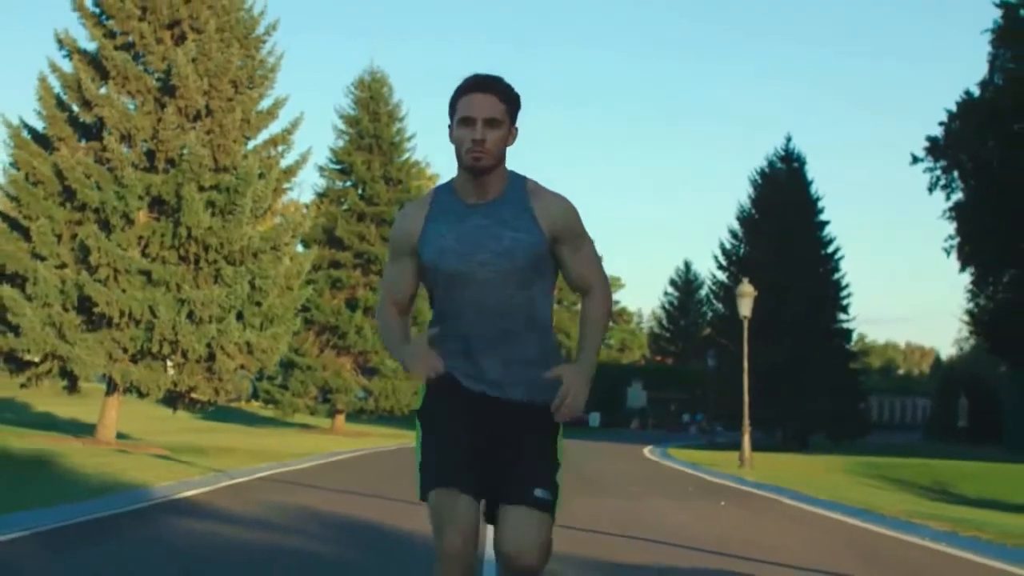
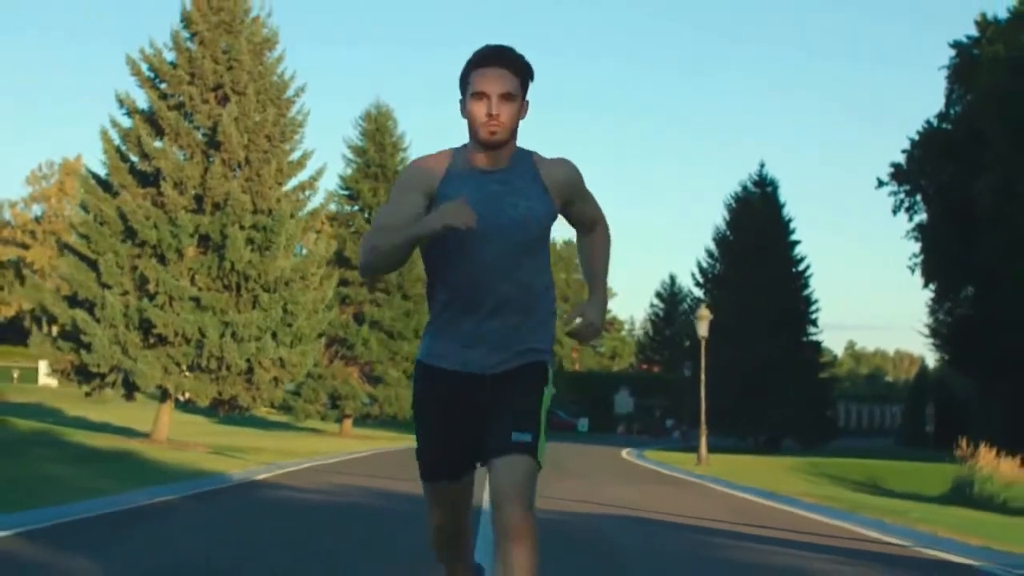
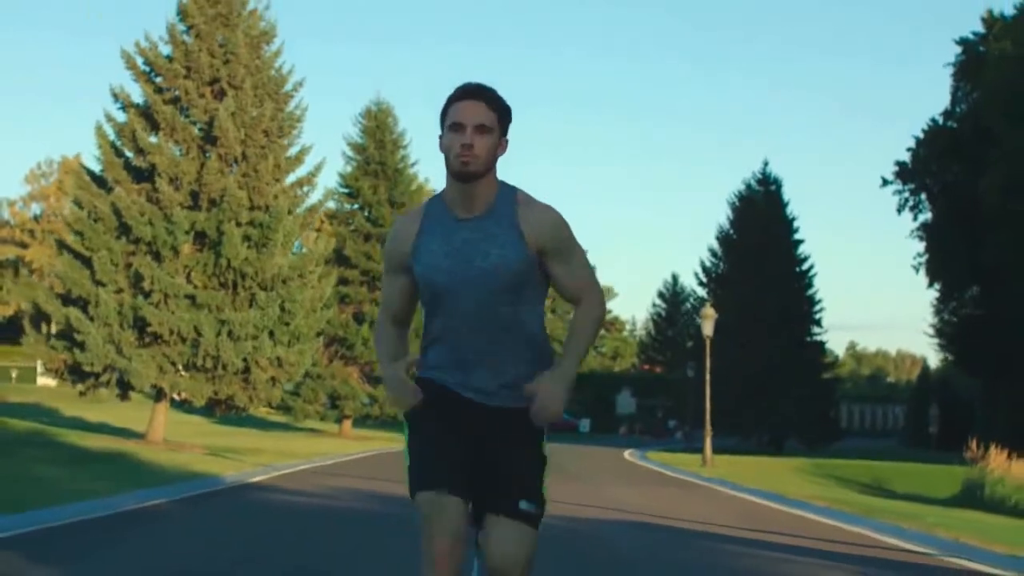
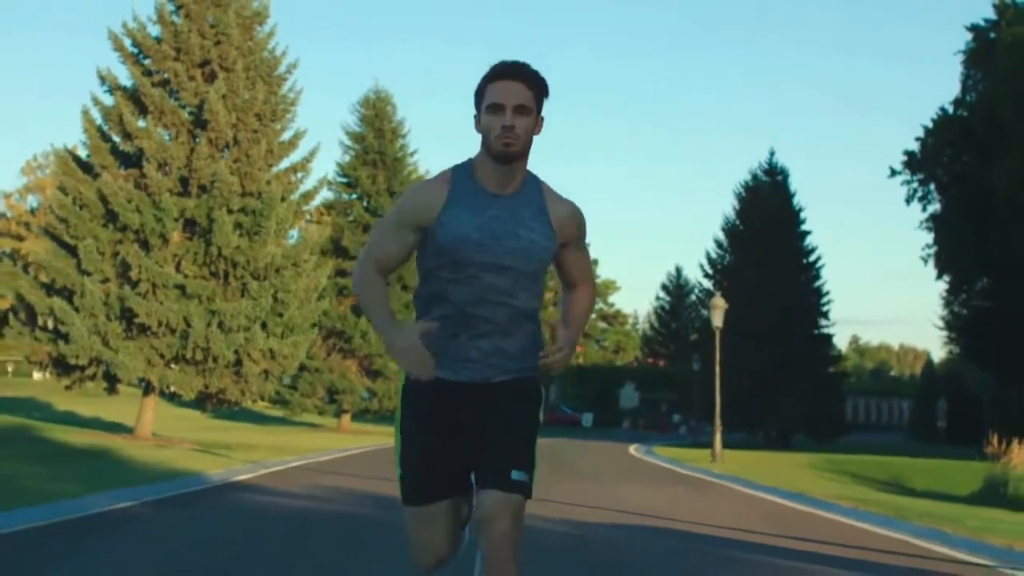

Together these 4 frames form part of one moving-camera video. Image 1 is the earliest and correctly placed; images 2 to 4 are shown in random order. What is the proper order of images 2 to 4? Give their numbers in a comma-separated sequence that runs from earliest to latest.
4, 3, 2
